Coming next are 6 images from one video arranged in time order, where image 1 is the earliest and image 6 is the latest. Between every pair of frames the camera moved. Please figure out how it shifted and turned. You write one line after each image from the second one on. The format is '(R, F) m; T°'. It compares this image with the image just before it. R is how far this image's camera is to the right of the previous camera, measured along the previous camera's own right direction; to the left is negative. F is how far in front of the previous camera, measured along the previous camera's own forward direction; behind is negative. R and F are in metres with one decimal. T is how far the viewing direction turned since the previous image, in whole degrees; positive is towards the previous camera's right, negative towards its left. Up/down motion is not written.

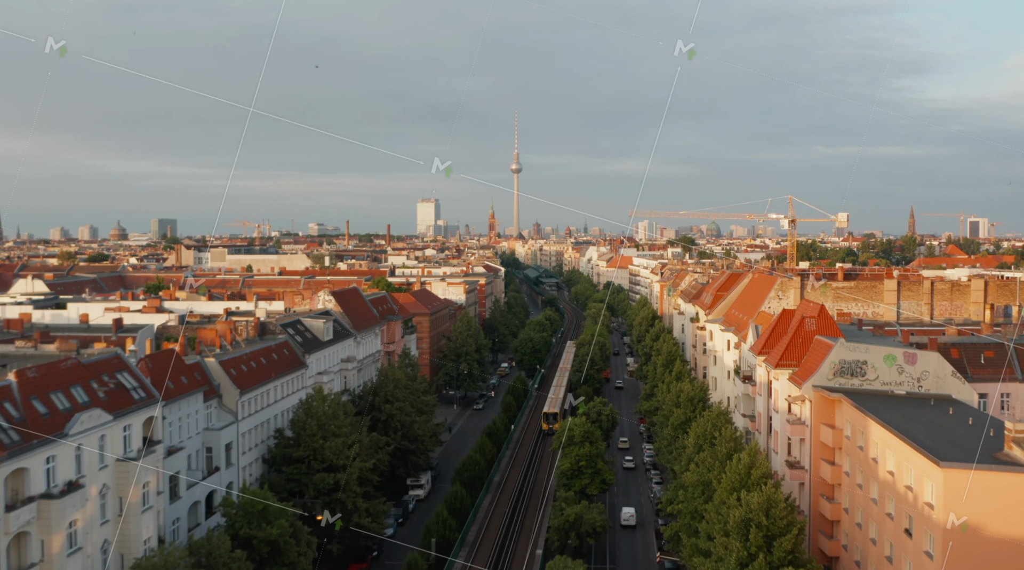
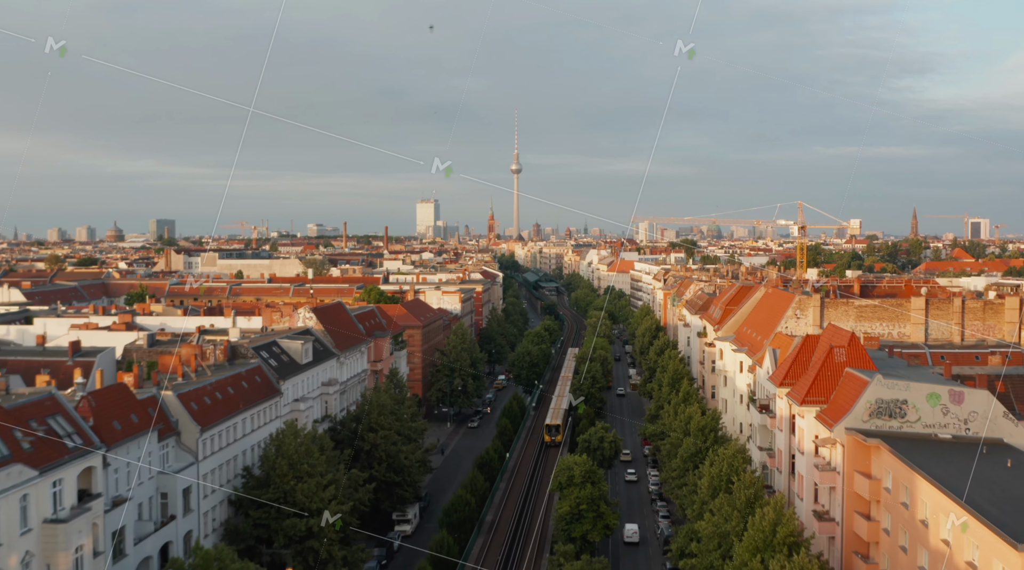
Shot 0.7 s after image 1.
(+0.2, +3.2) m; 0°
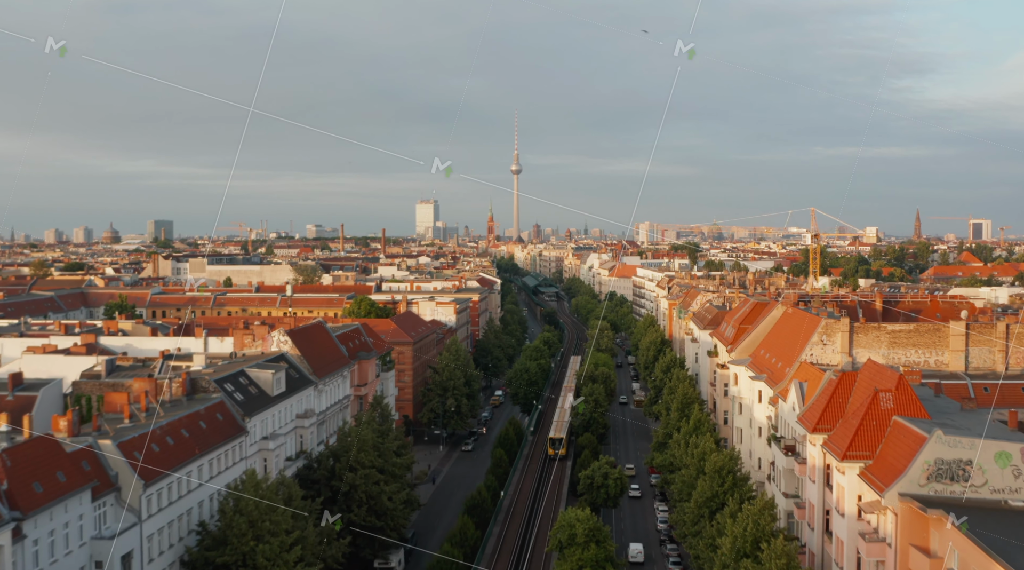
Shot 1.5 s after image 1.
(+0.2, +3.7) m; 0°
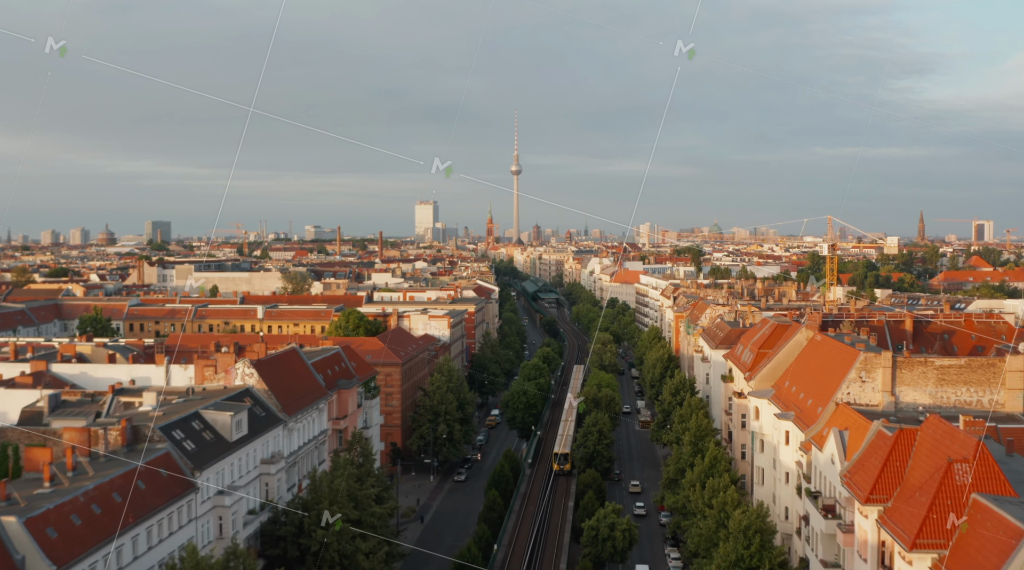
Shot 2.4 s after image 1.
(+0.2, +4.2) m; 0°
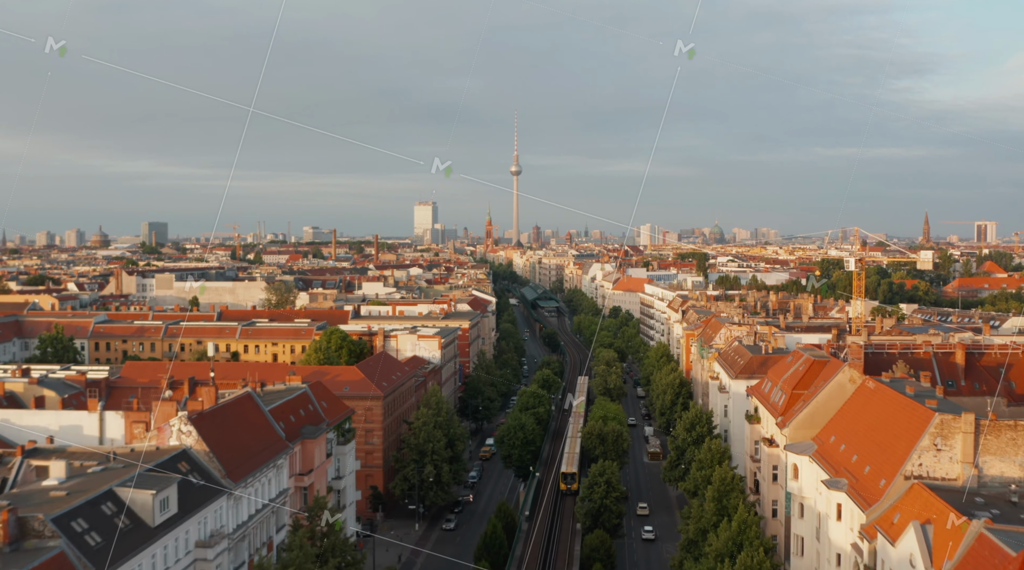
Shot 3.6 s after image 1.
(+0.2, +5.7) m; 0°
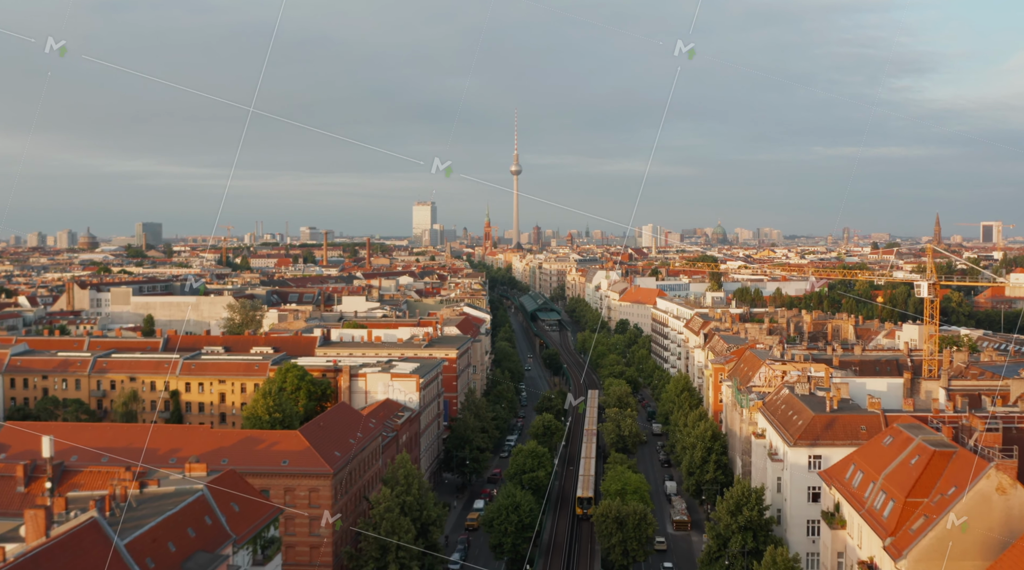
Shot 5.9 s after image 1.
(+0.4, +11.0) m; 0°
